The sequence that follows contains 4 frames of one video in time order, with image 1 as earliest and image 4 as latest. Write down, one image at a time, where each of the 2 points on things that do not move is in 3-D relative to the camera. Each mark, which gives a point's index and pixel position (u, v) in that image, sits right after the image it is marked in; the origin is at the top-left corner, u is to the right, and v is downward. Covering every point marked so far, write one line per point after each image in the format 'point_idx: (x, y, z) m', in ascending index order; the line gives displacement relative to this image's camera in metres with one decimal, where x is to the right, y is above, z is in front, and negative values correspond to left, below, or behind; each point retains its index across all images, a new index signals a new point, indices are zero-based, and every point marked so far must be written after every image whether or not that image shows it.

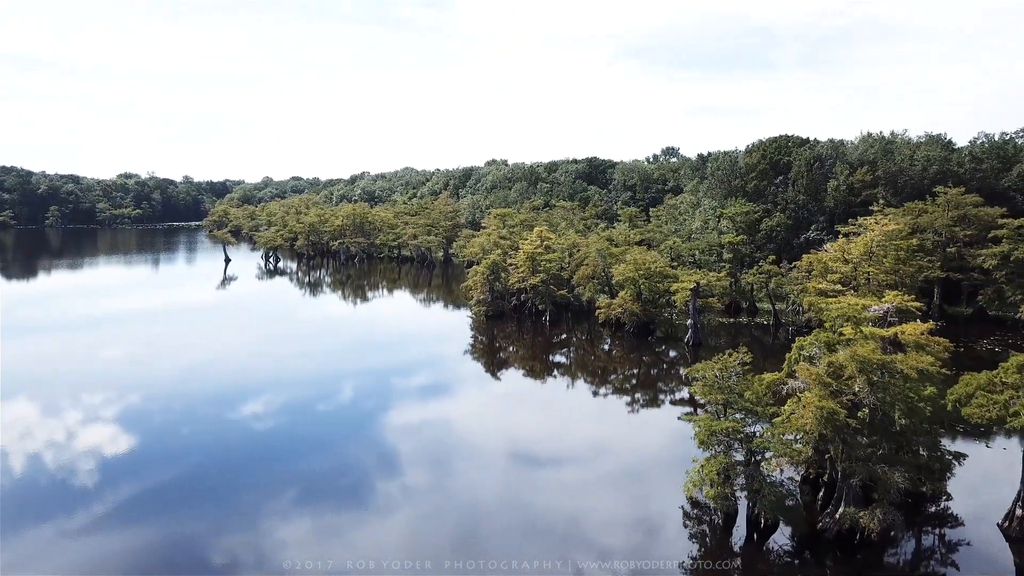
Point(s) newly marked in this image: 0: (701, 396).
0: (+4.0, -2.1, +12.0) m
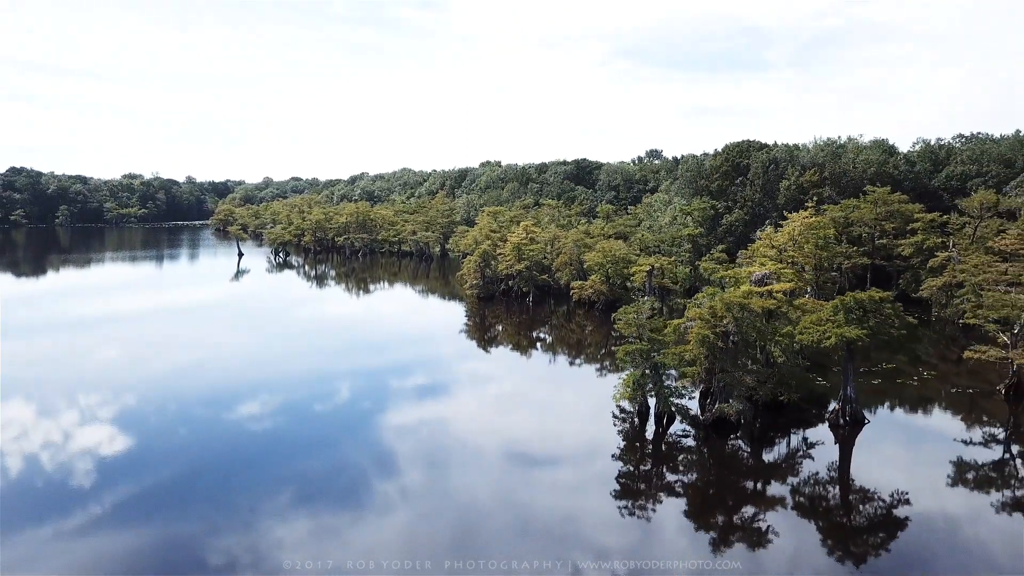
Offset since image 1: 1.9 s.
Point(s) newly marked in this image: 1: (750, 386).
0: (+3.3, -1.2, +16.7) m
1: (+6.5, -2.7, +15.5) m
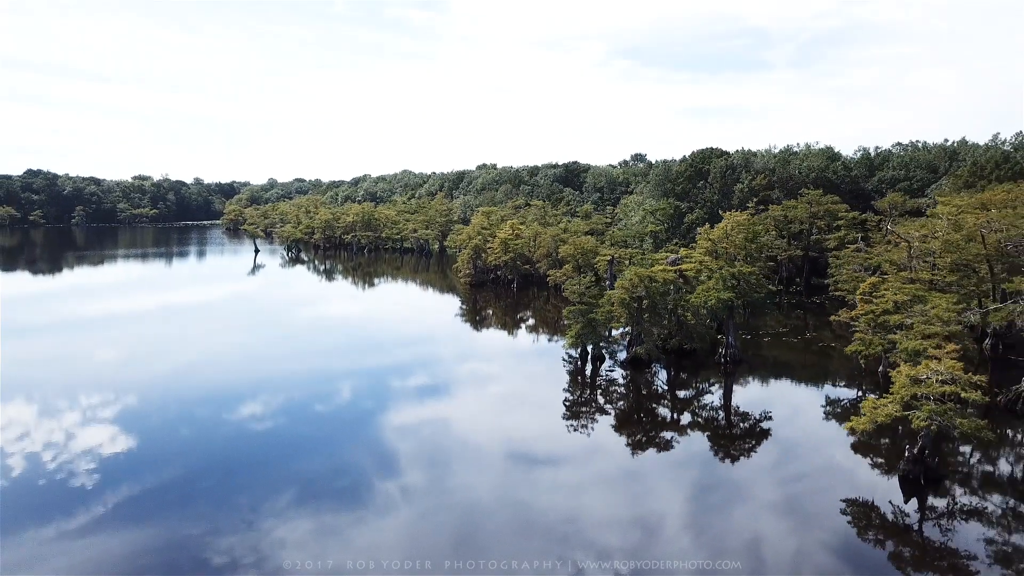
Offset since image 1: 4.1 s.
0: (+2.4, -0.3, +22.7) m
1: (+5.5, -1.8, +21.5) m
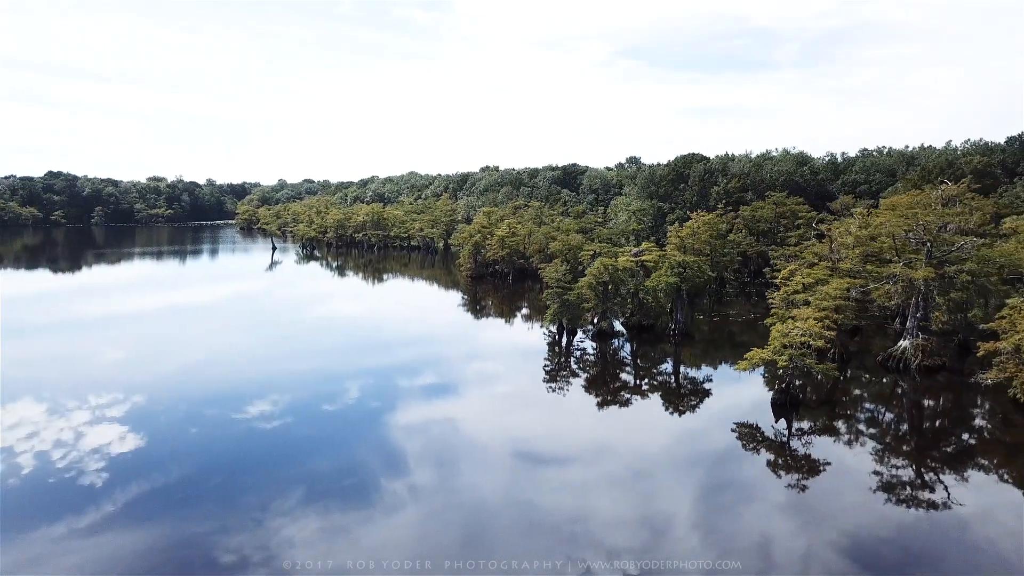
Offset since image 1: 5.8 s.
0: (+1.9, +0.3, +27.6) m
1: (+5.0, -1.2, +26.3) m
